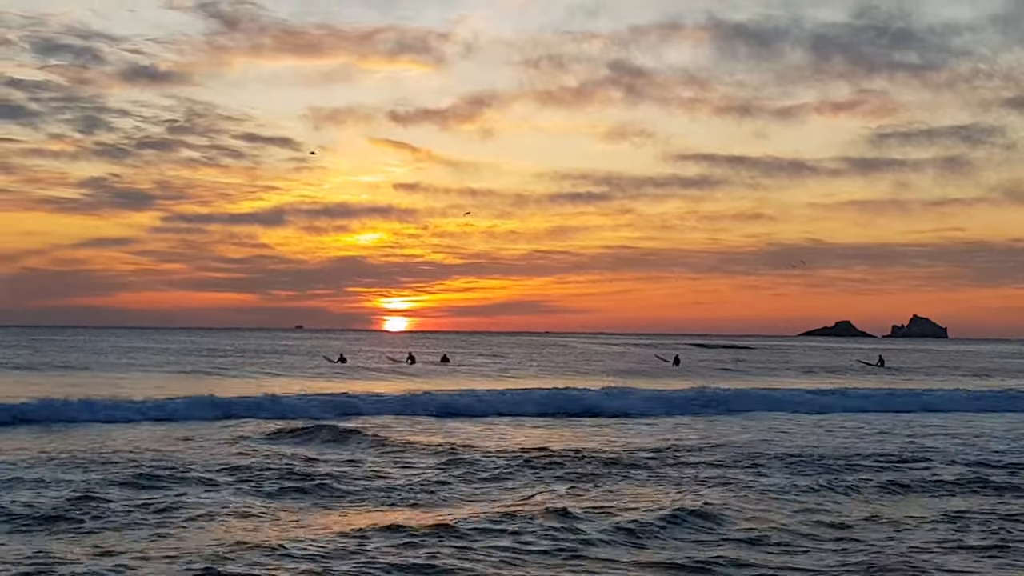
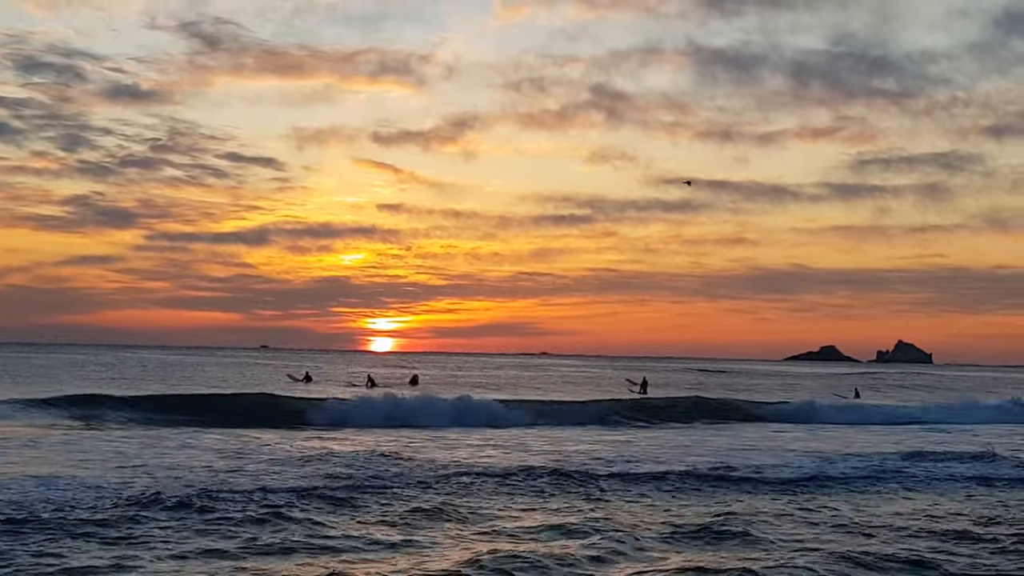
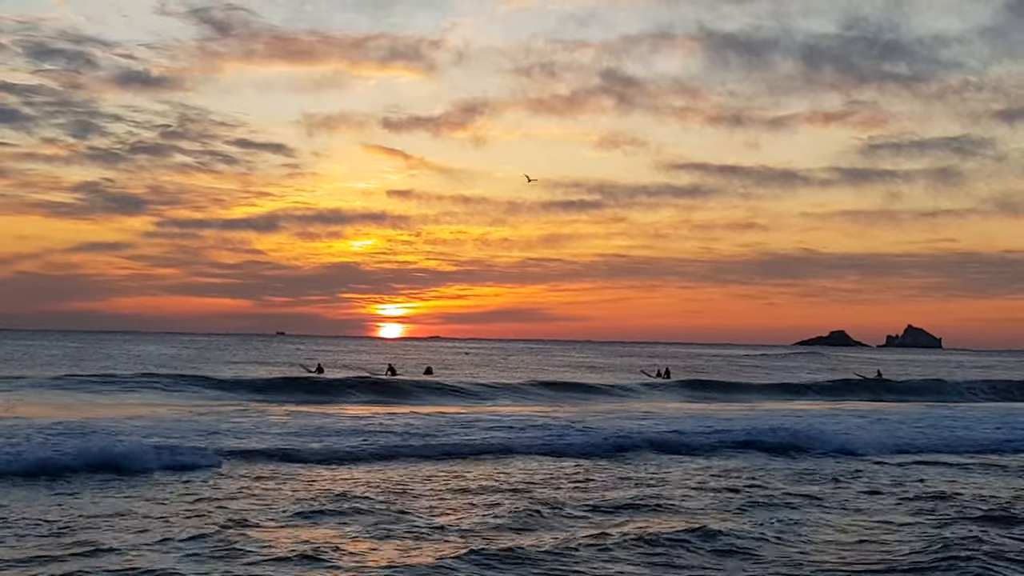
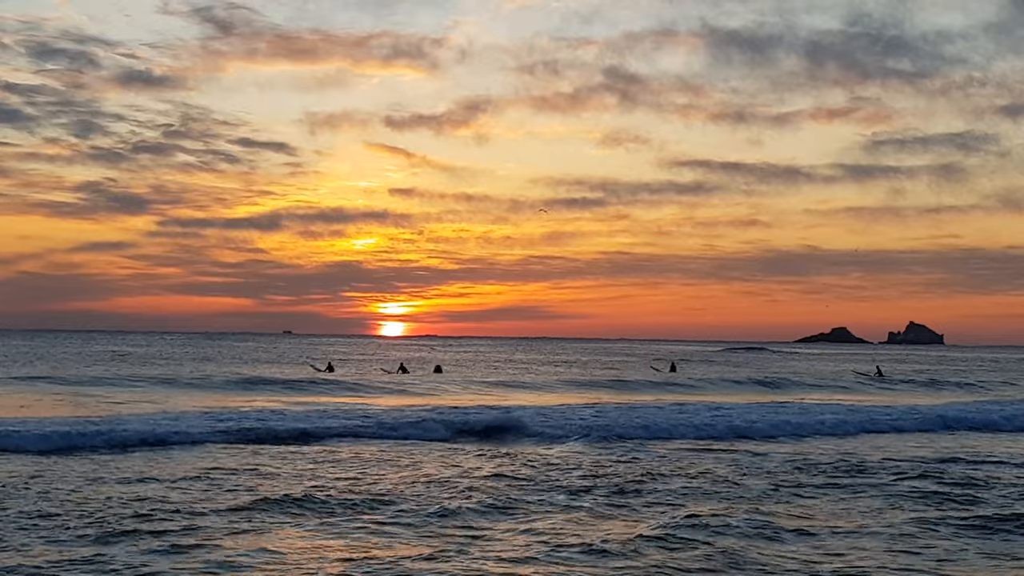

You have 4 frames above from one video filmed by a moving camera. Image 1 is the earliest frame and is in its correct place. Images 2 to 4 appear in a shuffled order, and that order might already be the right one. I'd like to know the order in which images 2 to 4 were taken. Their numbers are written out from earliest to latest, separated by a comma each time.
4, 3, 2
